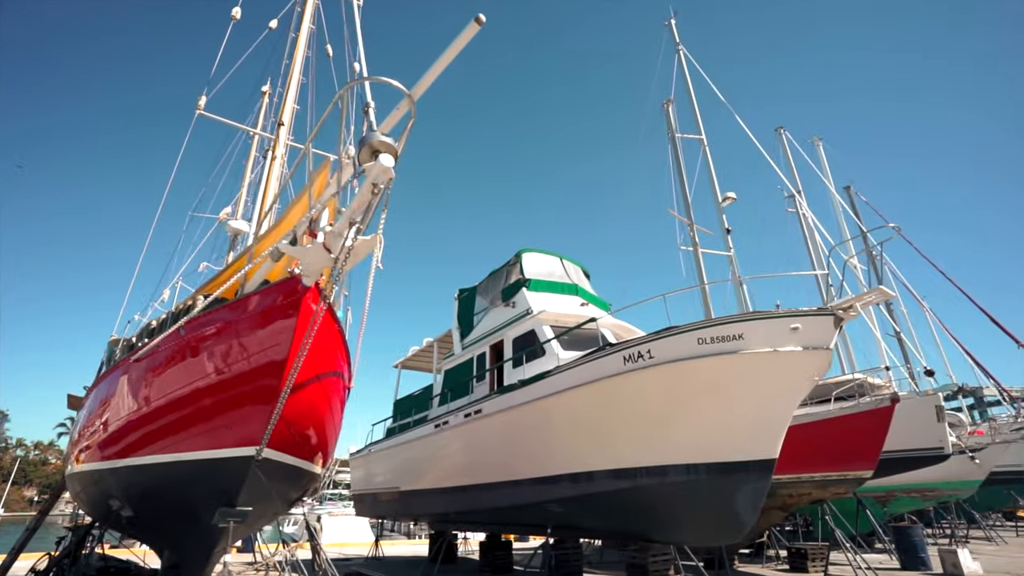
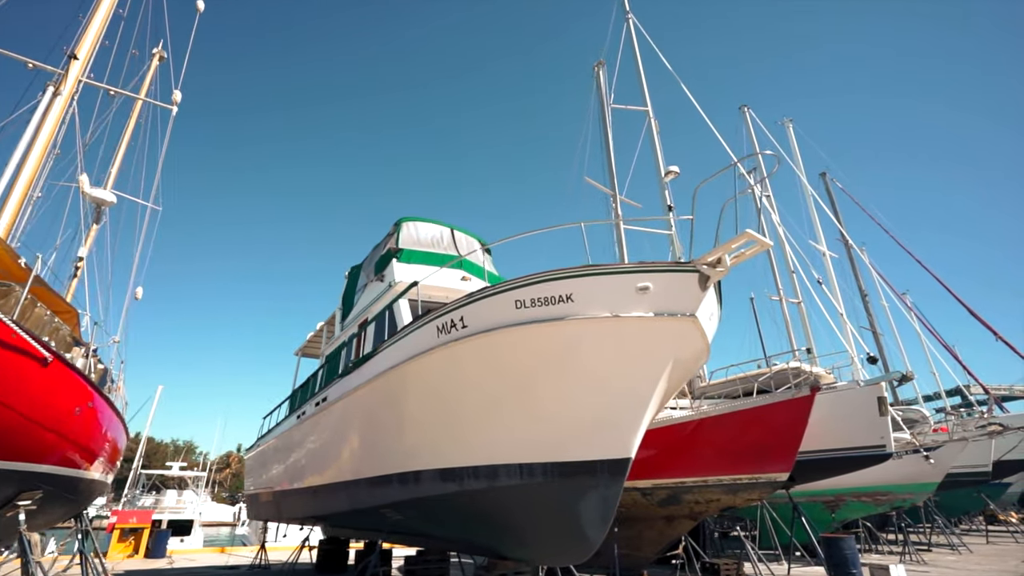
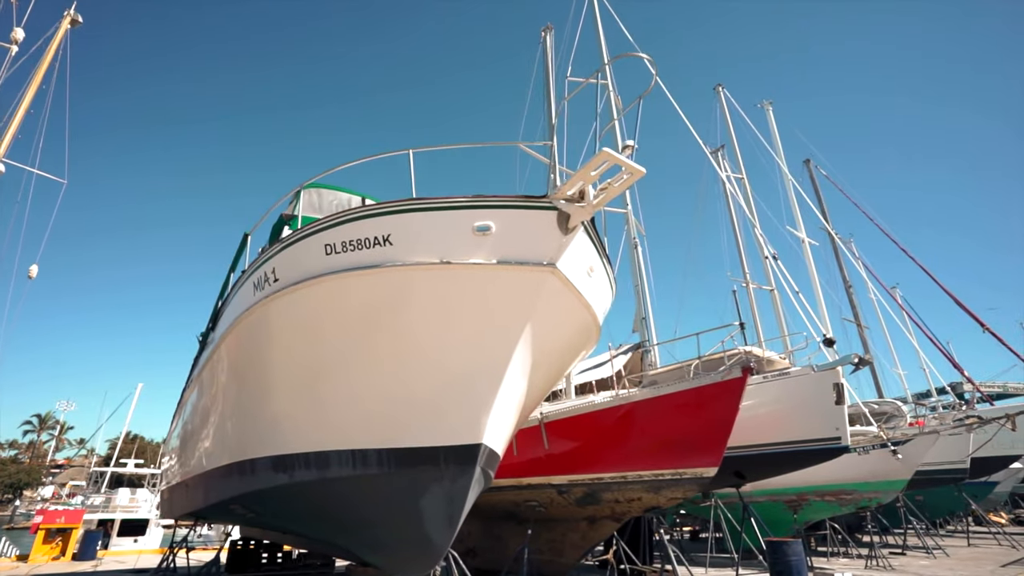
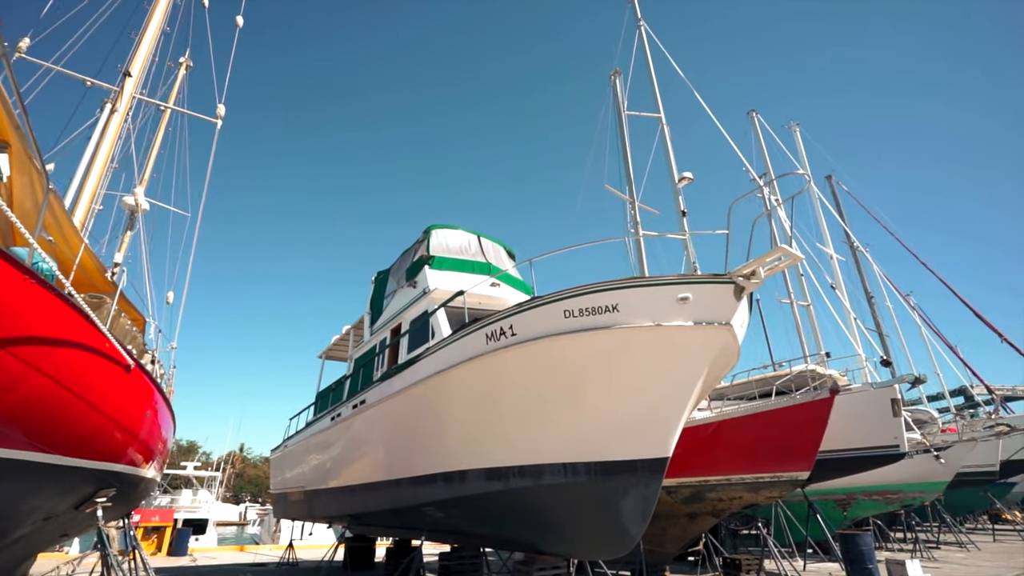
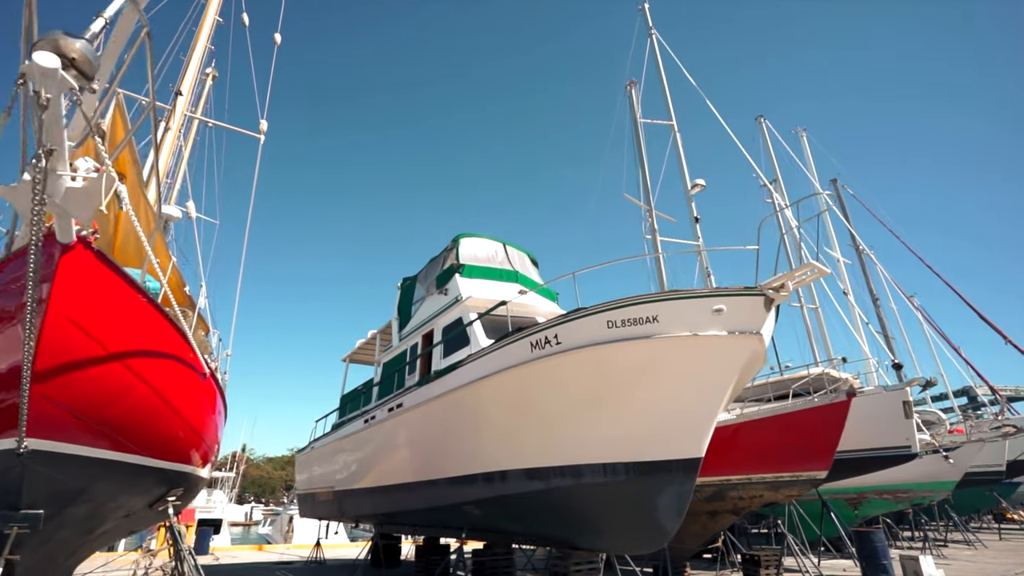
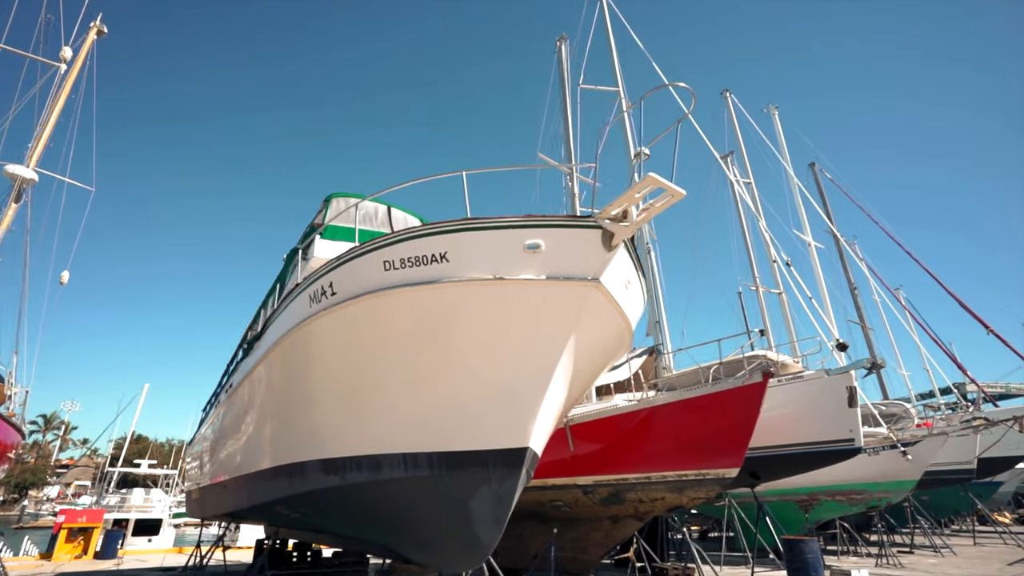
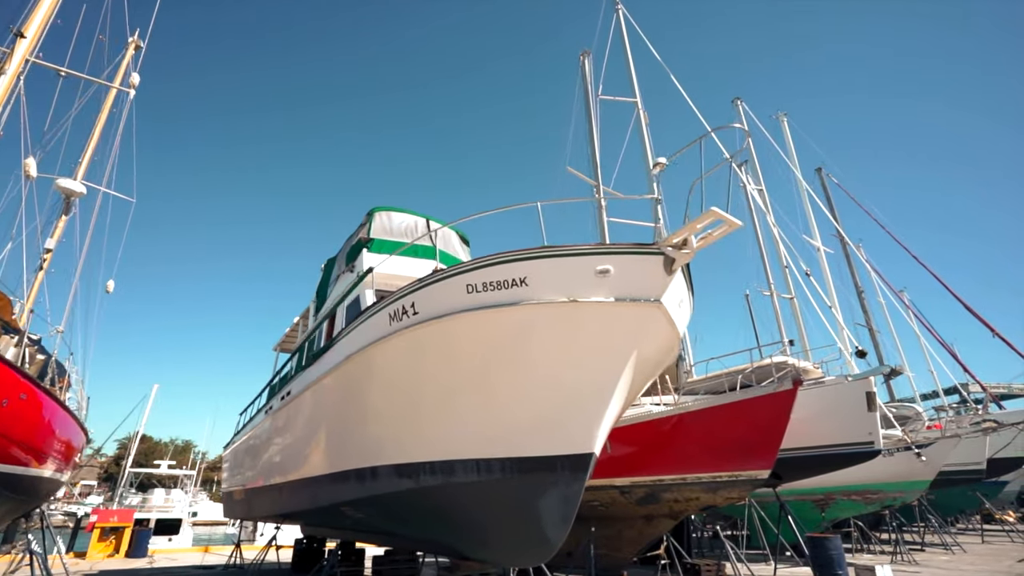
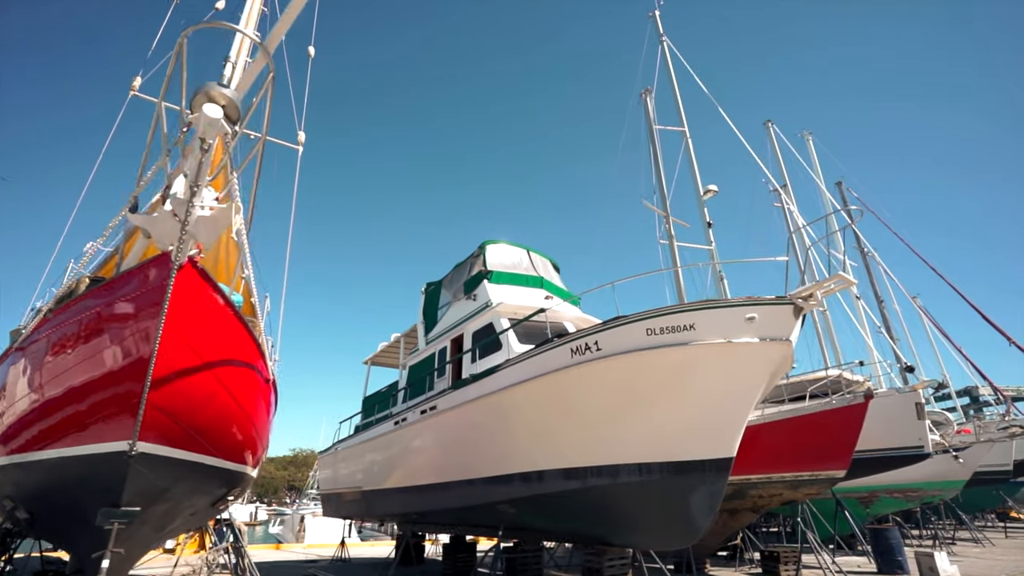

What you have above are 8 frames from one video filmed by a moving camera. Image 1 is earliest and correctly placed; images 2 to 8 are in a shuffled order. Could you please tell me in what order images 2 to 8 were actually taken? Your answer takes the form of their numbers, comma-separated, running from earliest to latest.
8, 5, 4, 2, 7, 6, 3
